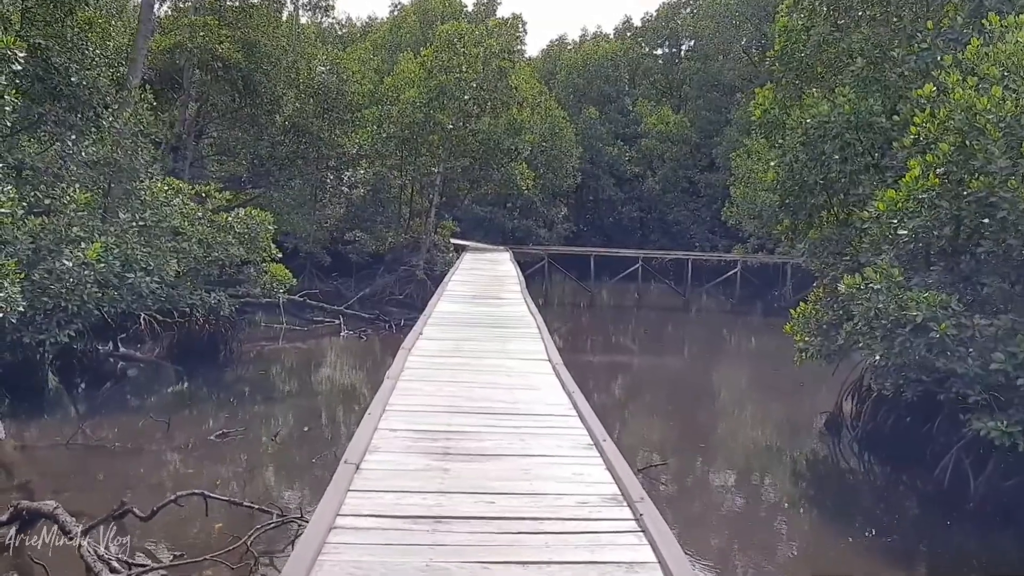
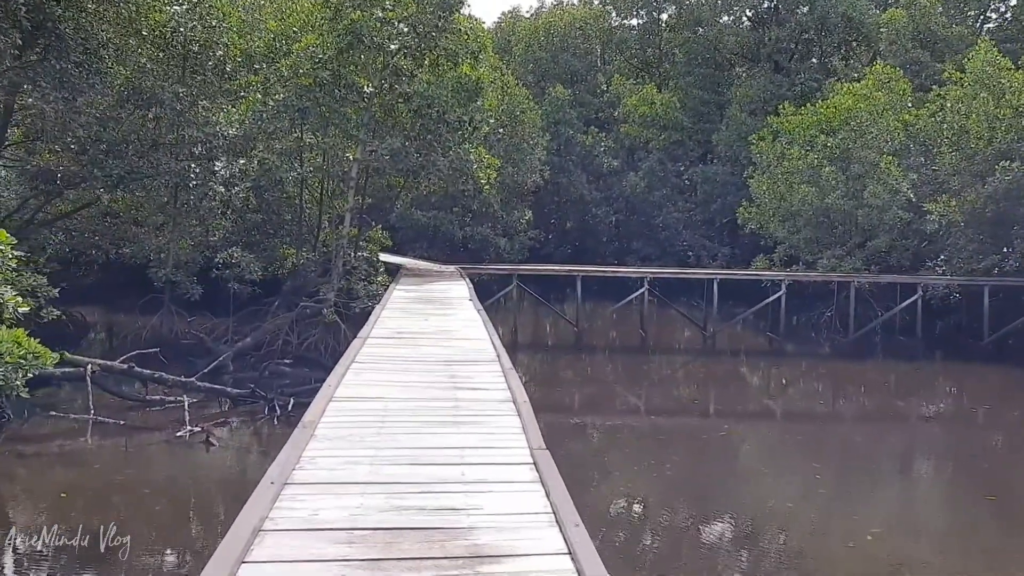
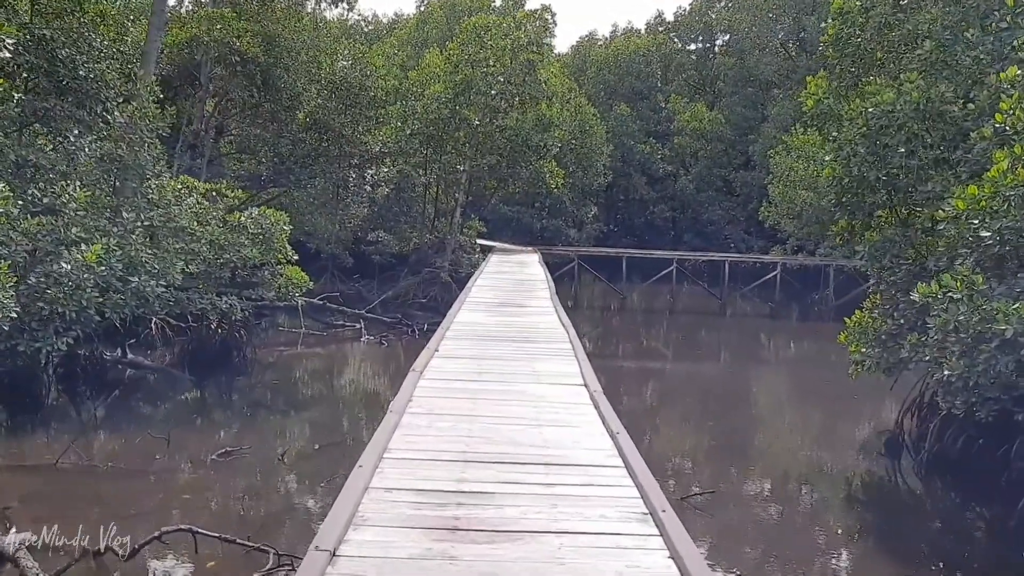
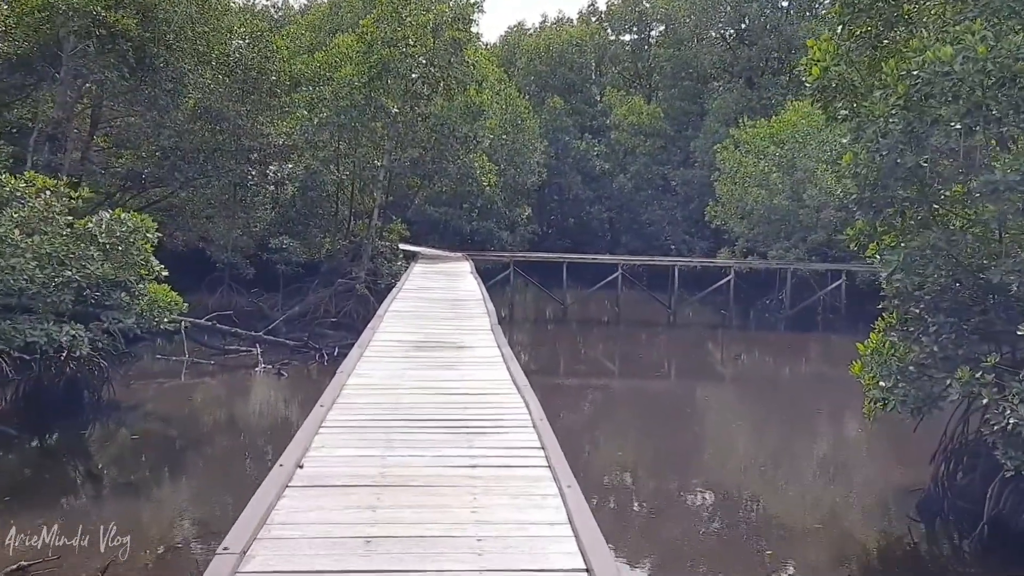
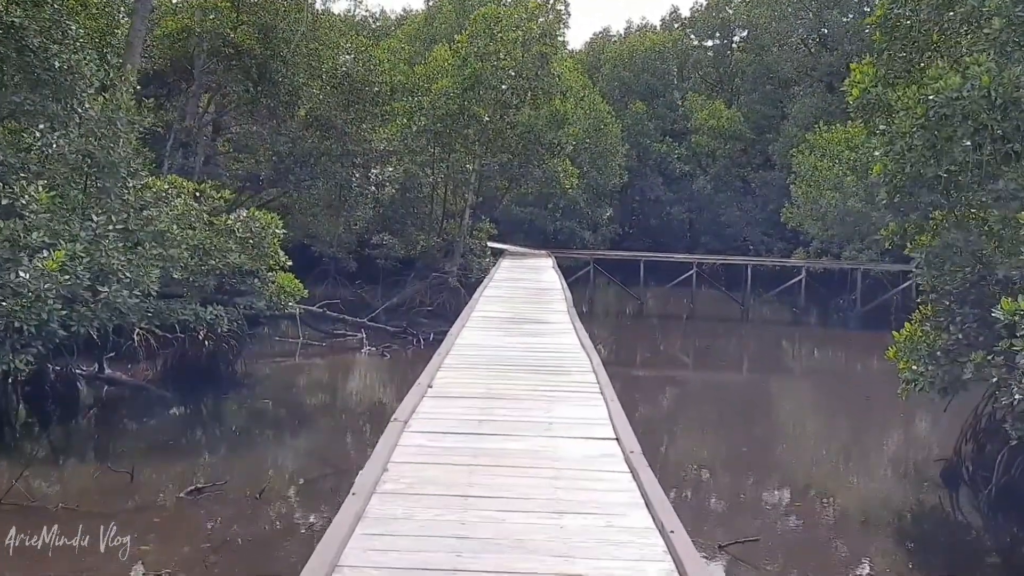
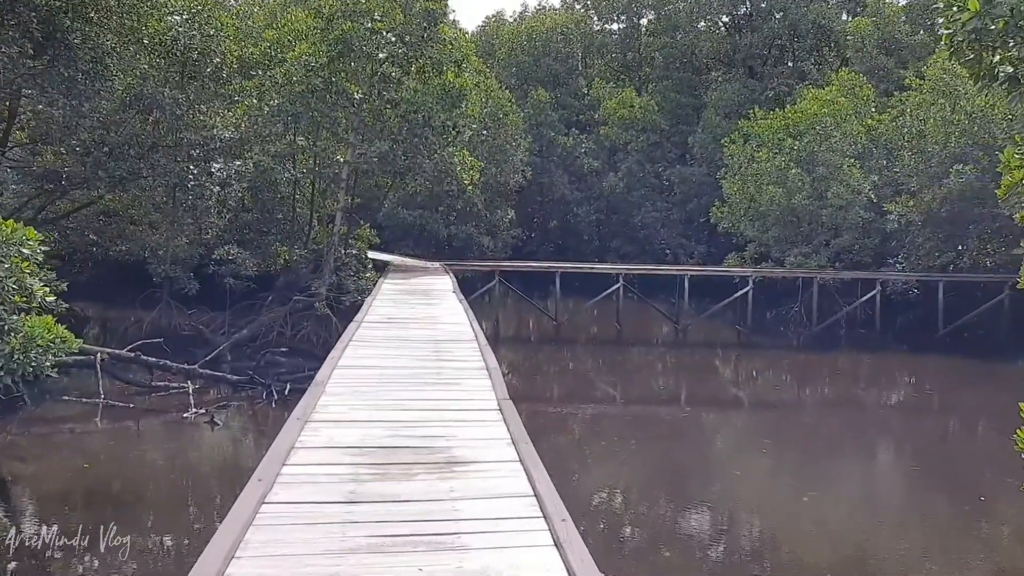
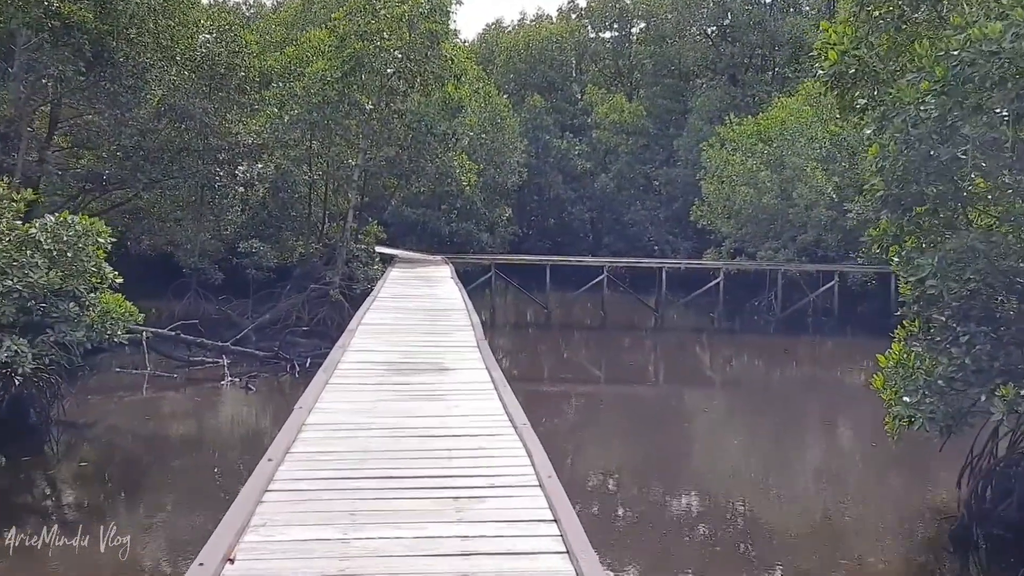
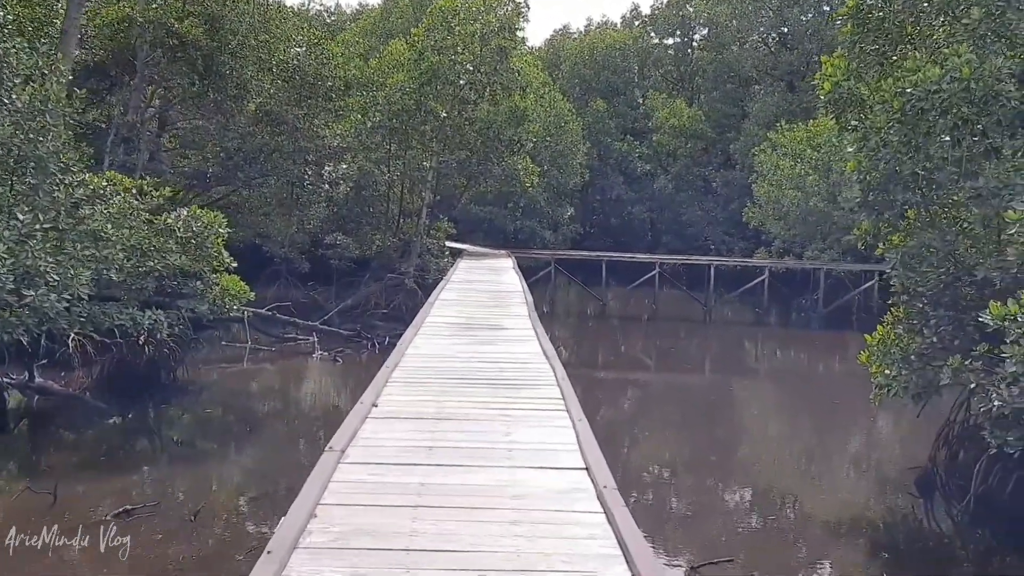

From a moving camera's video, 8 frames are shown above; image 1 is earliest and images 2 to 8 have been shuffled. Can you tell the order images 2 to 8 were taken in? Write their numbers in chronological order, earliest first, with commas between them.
3, 5, 8, 4, 7, 6, 2
